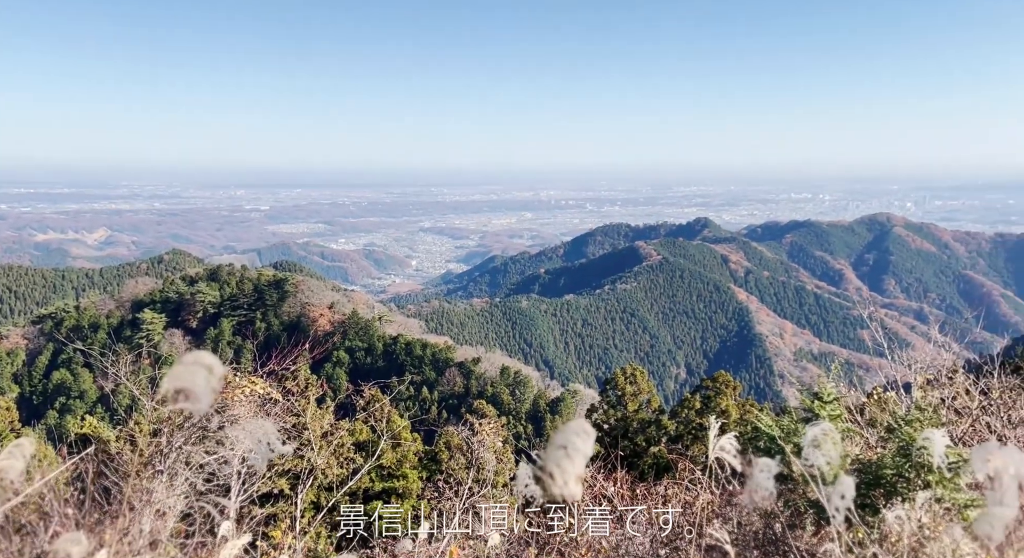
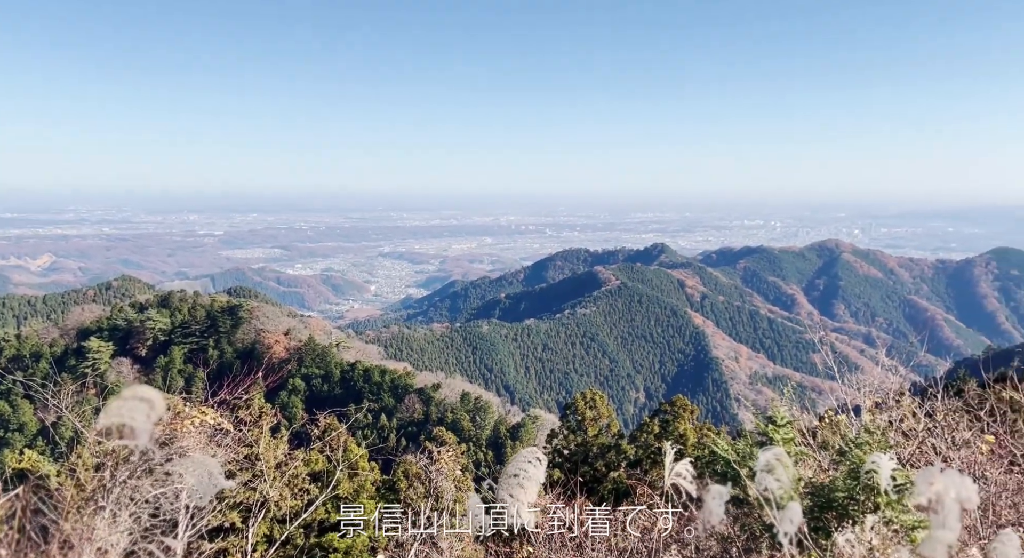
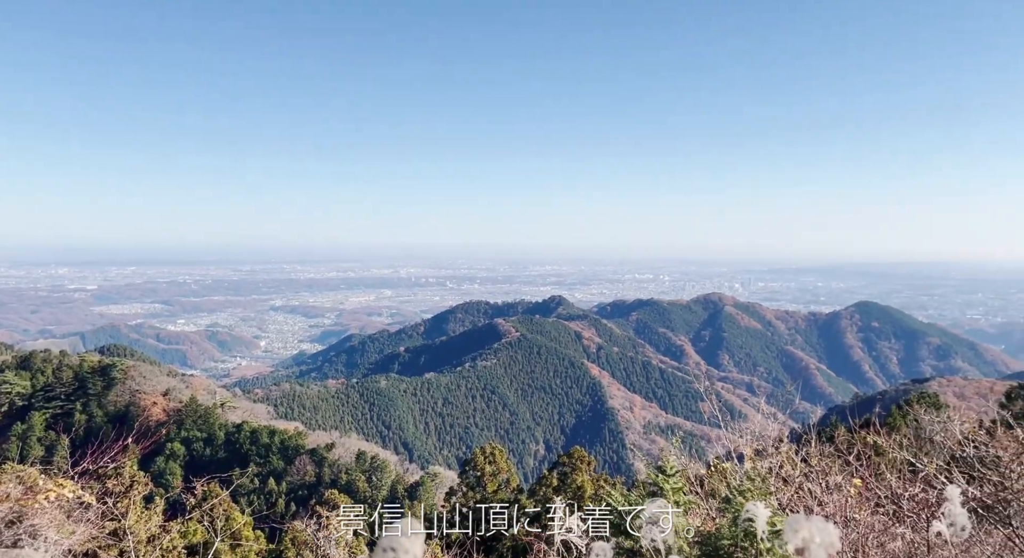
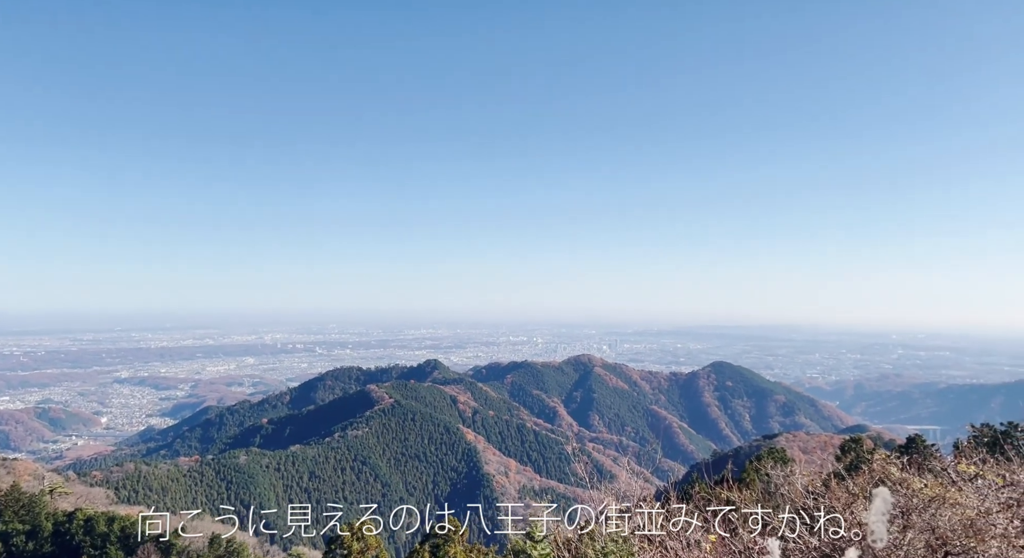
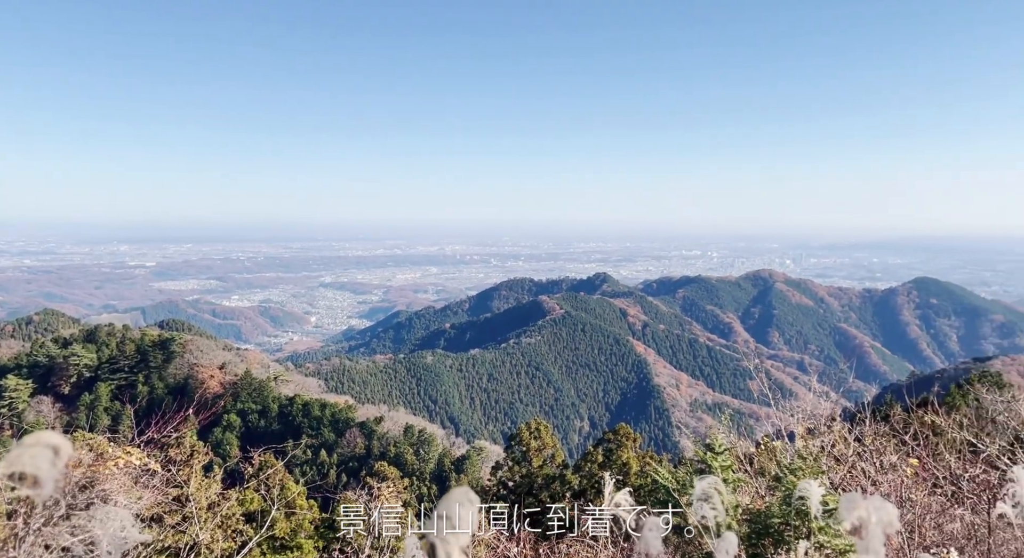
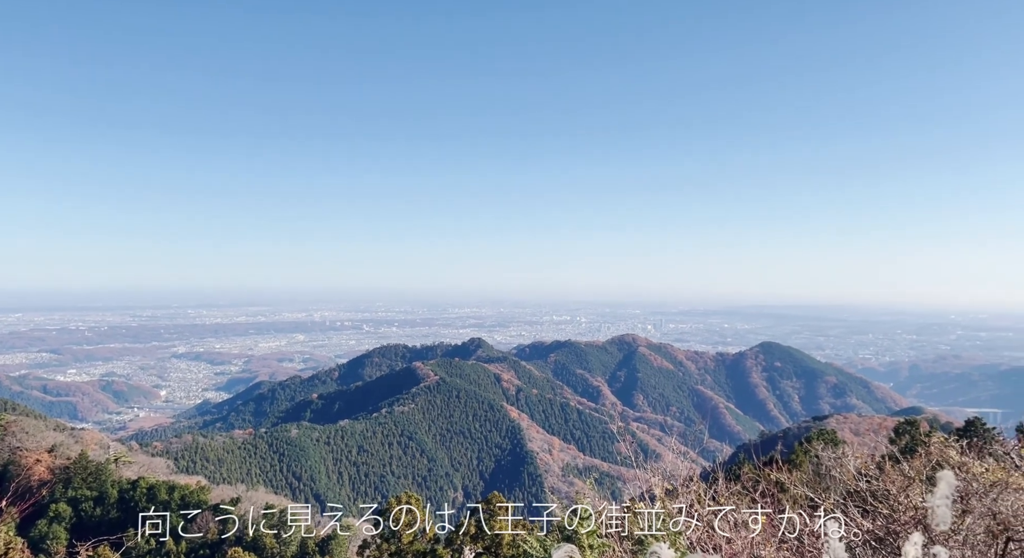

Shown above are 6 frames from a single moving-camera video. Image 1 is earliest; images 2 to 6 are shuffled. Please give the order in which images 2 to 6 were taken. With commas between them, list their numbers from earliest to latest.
2, 5, 3, 6, 4
